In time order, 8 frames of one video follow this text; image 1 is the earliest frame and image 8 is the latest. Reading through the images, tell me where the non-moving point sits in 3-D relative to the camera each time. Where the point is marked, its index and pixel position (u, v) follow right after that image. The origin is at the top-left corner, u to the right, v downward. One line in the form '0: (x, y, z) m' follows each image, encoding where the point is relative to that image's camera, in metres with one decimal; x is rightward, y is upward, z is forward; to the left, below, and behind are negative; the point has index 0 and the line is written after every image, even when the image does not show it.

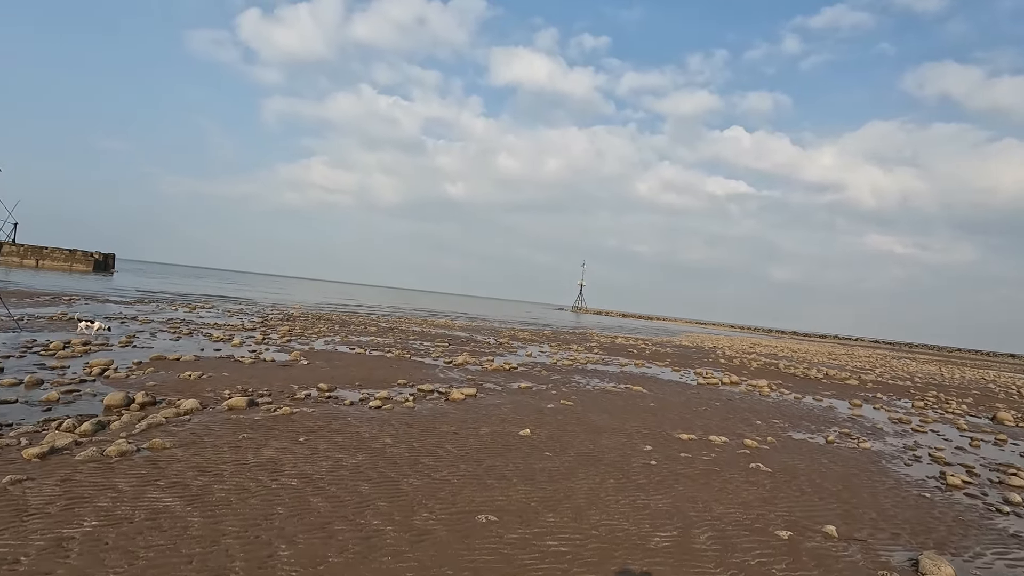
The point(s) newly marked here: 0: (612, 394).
0: (+3.2, -3.4, +17.0) m
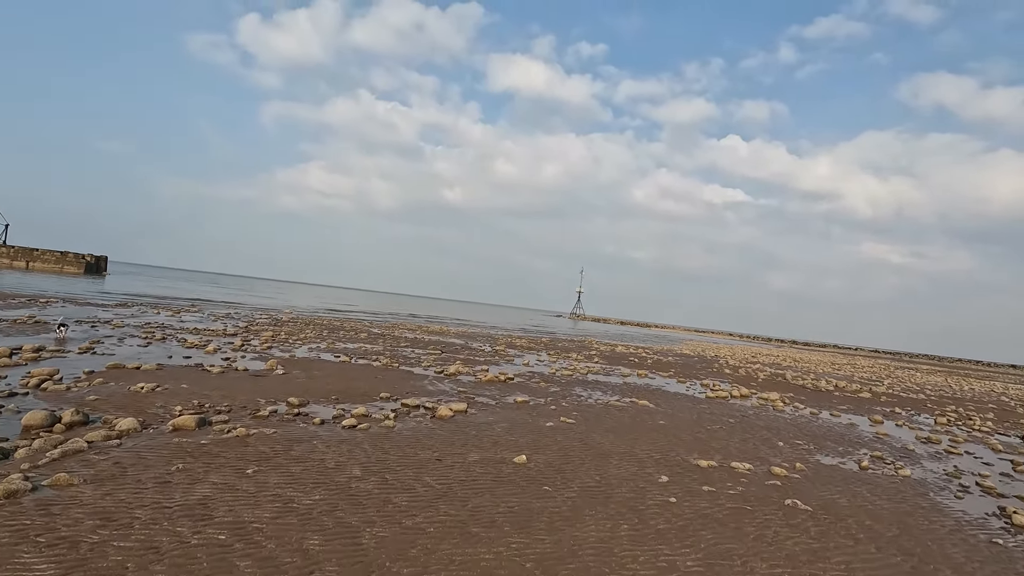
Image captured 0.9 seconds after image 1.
0: (+3.0, -3.5, +15.5) m
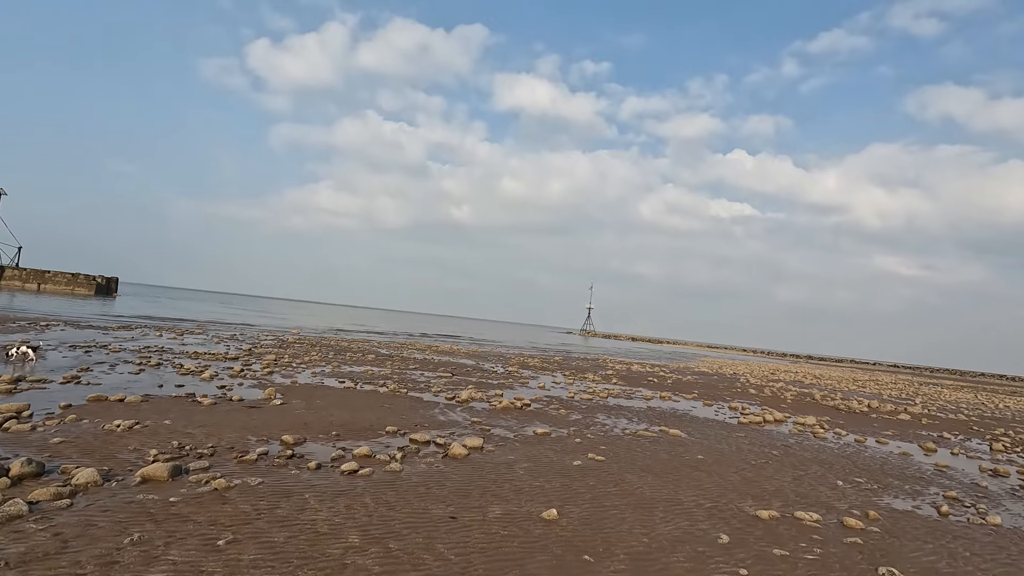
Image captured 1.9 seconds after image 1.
0: (+3.5, -4.0, +14.0) m
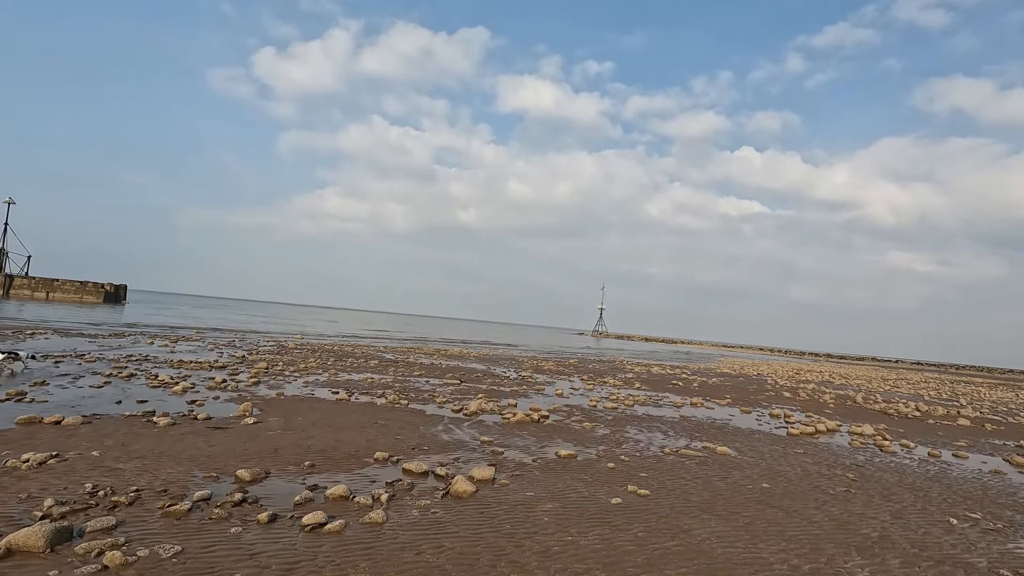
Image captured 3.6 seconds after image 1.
0: (+3.9, -3.8, +11.6) m
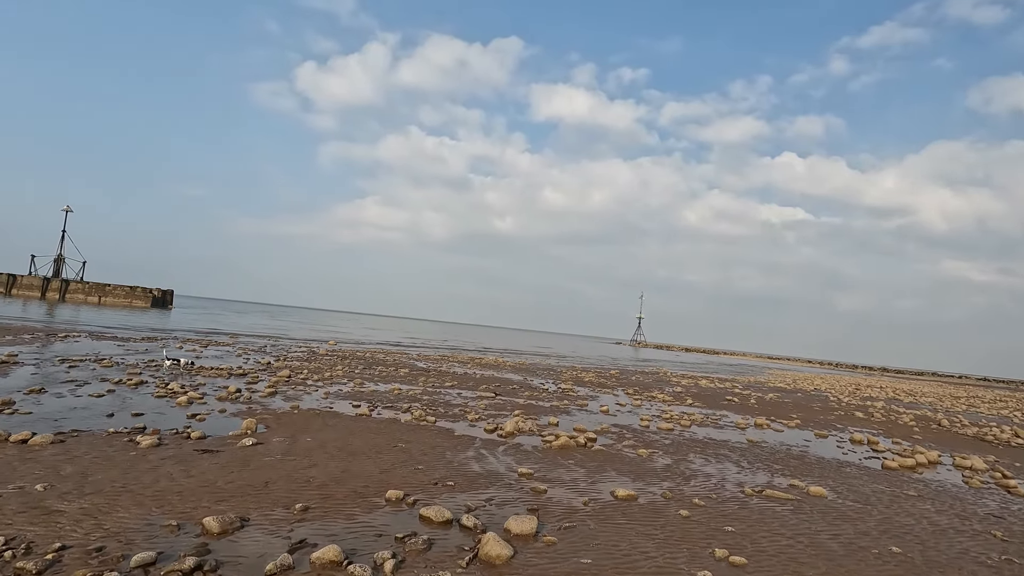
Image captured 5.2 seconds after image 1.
0: (+4.7, -3.8, +9.1) m
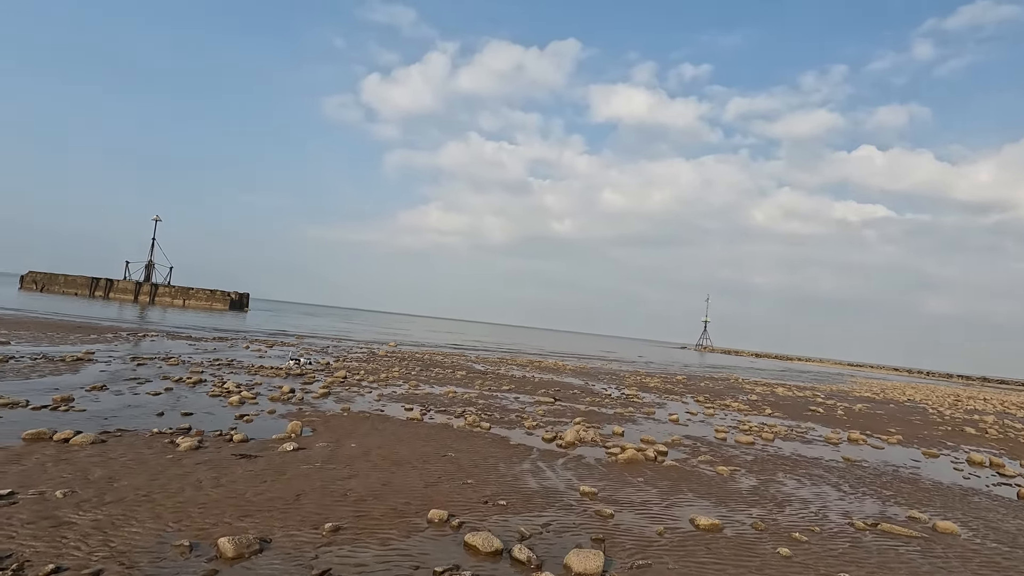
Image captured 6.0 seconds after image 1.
0: (+5.6, -3.7, +7.4) m
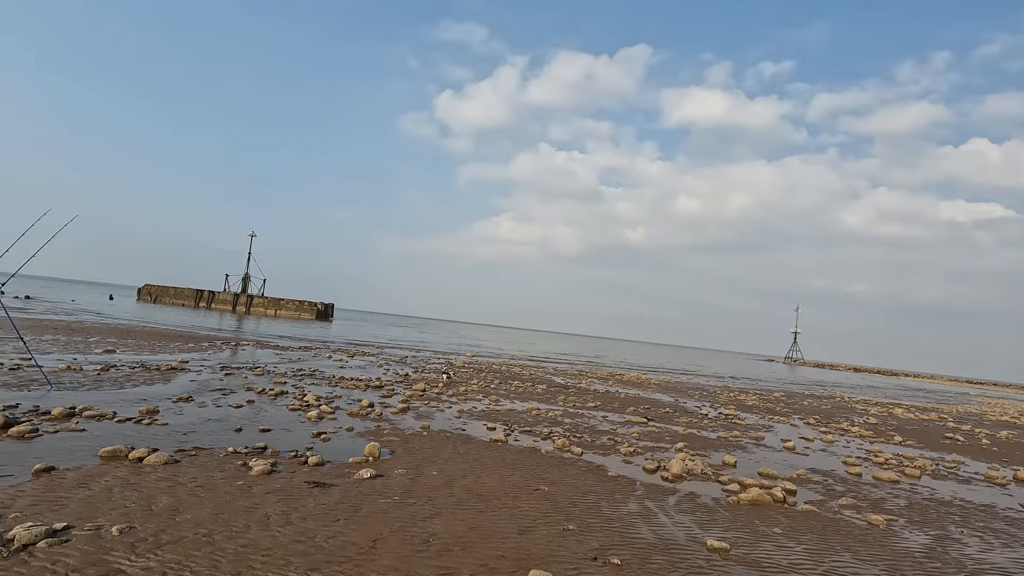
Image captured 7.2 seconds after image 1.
0: (+6.8, -3.7, +5.1) m
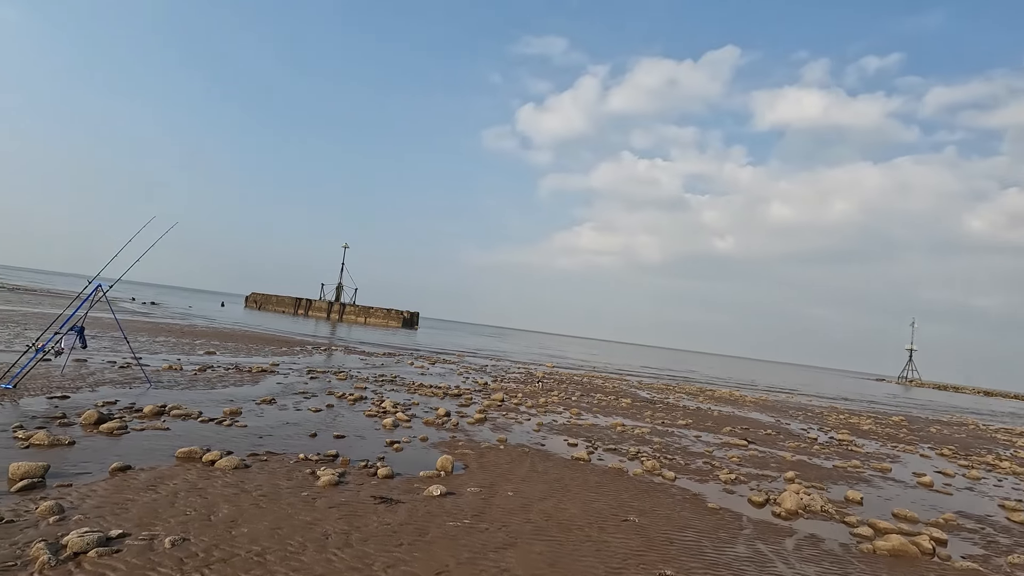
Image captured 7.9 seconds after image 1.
0: (+7.4, -3.7, +3.1) m
